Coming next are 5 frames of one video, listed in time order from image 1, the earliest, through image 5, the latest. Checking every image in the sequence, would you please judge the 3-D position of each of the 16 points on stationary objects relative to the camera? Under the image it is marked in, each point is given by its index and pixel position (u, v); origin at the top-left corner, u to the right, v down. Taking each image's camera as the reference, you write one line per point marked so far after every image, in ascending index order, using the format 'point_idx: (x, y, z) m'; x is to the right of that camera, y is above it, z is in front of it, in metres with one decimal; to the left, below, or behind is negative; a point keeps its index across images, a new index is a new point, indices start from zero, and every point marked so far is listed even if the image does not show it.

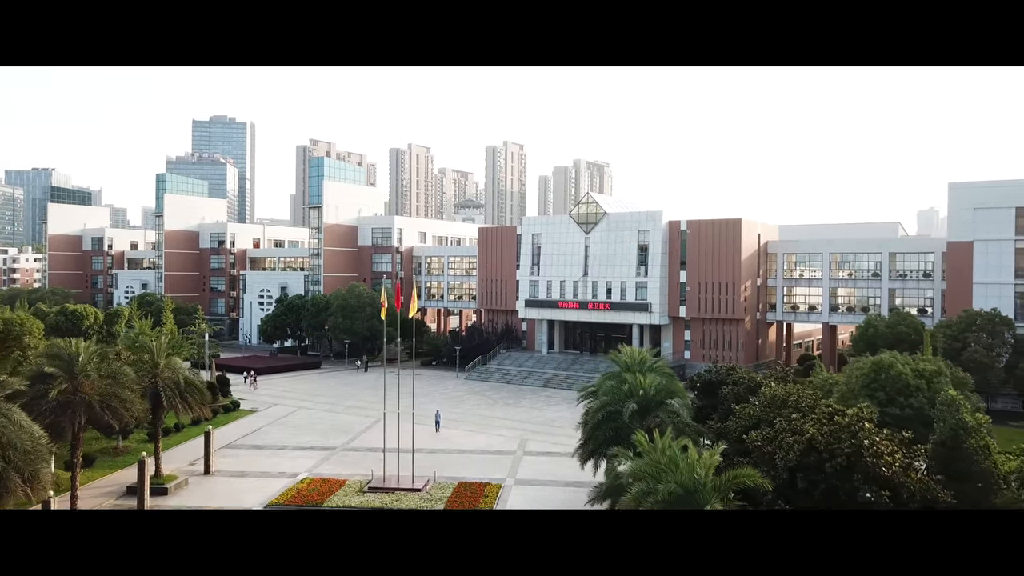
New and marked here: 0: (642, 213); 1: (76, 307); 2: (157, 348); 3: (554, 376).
0: (+2.5, +1.4, +20.0) m
1: (-6.5, -0.3, +15.5) m
2: (-3.4, -0.6, +10.1) m
3: (+0.8, -1.7, +19.4) m
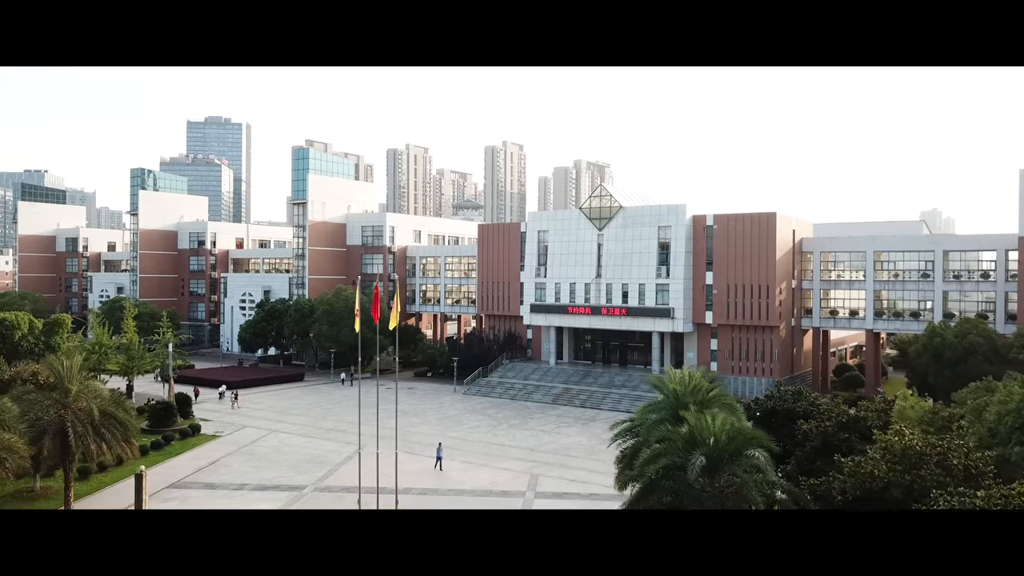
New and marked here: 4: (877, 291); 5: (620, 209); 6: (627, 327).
0: (+2.6, +1.4, +17.7) m
1: (-6.5, -0.3, +13.3) m
2: (-3.4, -0.6, +7.9) m
3: (+0.9, -1.7, +17.2) m
4: (+6.2, 0.0, +17.8) m
5: (+1.9, +1.4, +18.4) m
6: (+2.0, -0.7, +17.9) m
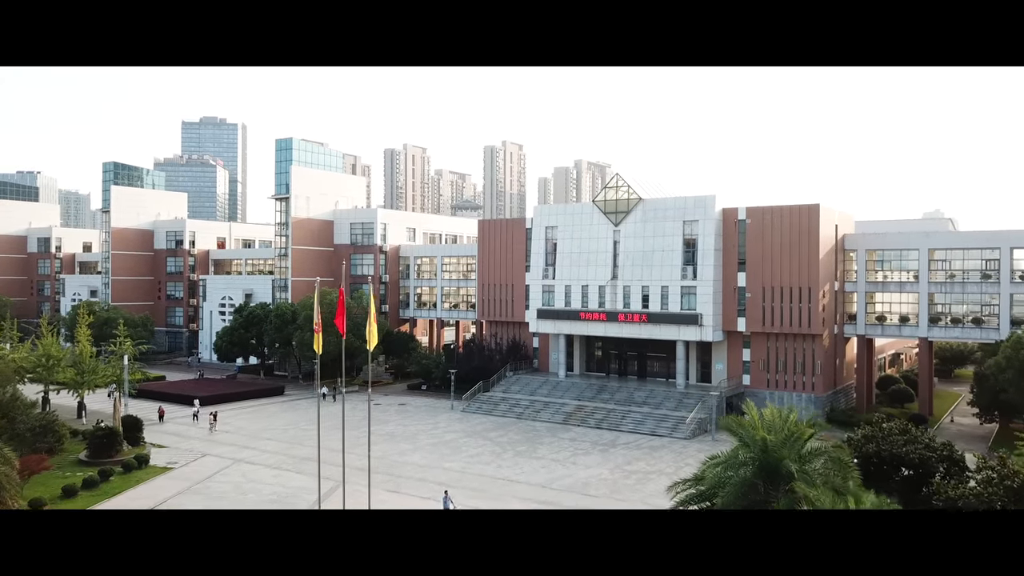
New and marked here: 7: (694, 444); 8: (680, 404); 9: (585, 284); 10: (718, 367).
0: (+2.7, +1.3, +15.6) m
1: (-6.4, -0.4, +11.1) m
2: (-3.3, -0.7, +5.7) m
3: (+1.0, -1.8, +15.1) m
4: (+6.3, -0.1, +15.6) m
5: (+2.0, +1.4, +16.2) m
6: (+2.0, -0.7, +15.7) m
7: (+2.3, -2.0, +13.1) m
8: (+2.4, -1.7, +14.8) m
9: (+1.2, +0.1, +16.7) m
10: (+3.2, -1.2, +16.0) m
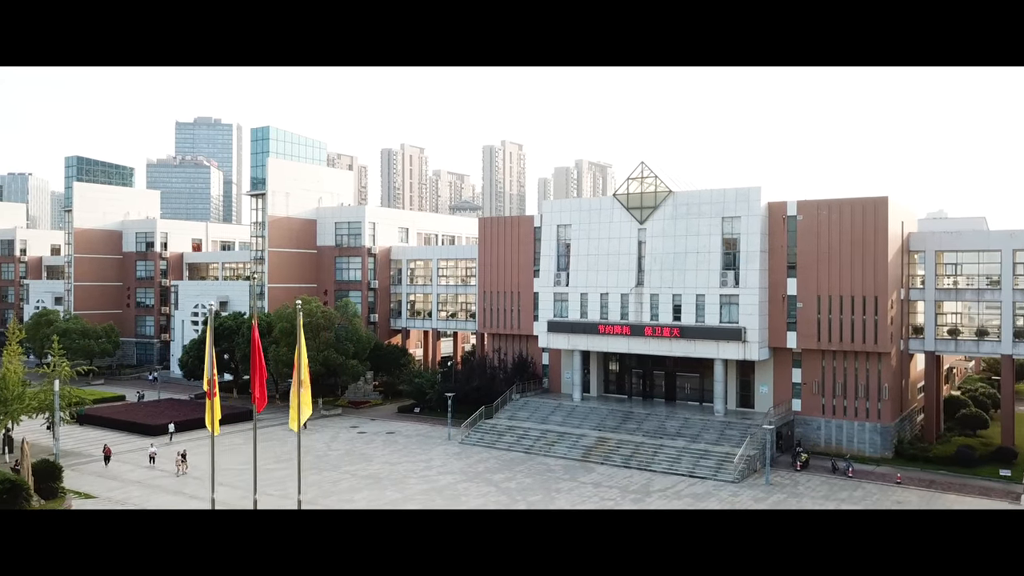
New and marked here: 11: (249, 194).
0: (+2.8, +1.2, +13.2) m
1: (-6.3, -0.5, +8.7) m
2: (-3.2, -0.8, +3.3) m
3: (+1.1, -1.9, +12.6) m
4: (+6.4, -0.2, +13.2) m
5: (+2.1, +1.2, +13.8) m
6: (+2.1, -0.8, +13.3) m
7: (+2.4, -2.1, +10.7) m
8: (+2.5, -1.8, +12.4) m
9: (+1.3, 0.0, +14.3) m
10: (+3.3, -1.3, +13.6) m
11: (-5.0, +1.8, +19.7) m
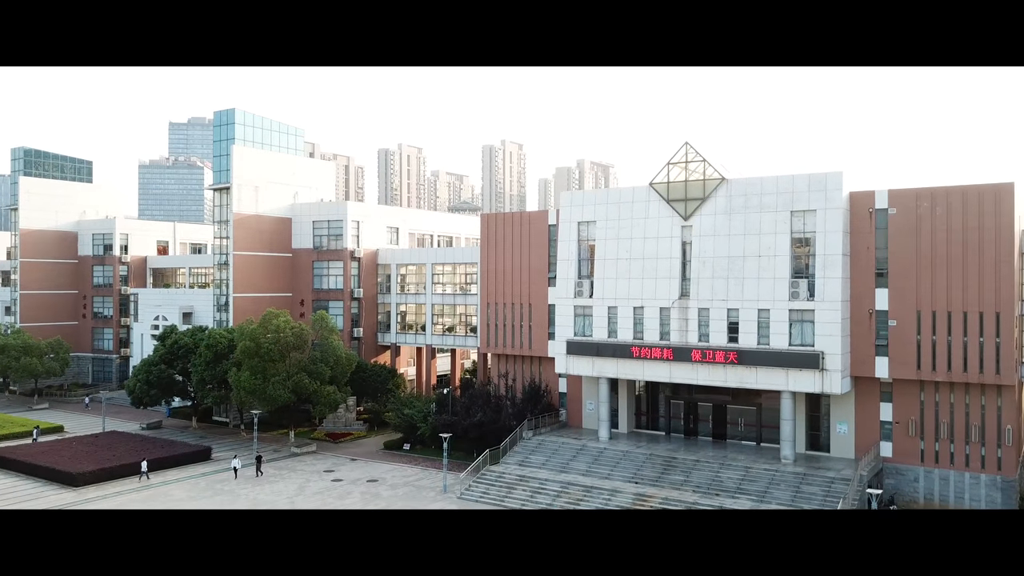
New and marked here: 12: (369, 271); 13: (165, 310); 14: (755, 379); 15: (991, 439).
0: (+2.9, +1.1, +10.3) m
1: (-6.1, -0.7, +5.9) m
2: (-3.0, -0.9, +0.5) m
3: (+1.2, -2.0, +9.8) m
4: (+6.5, -0.3, +10.4) m
5: (+2.2, +1.1, +11.0) m
6: (+2.3, -1.0, +10.5) m
7: (+2.5, -2.2, +7.8) m
8: (+2.6, -1.9, +9.5) m
9: (+1.4, -0.2, +11.5) m
10: (+3.4, -1.5, +10.8) m
11: (-4.9, +1.6, +16.8) m
12: (-2.4, +0.3, +17.1) m
13: (-6.3, -0.4, +18.9) m
14: (+2.4, -0.9, +10.3) m
15: (+4.5, -1.4, +9.7) m
